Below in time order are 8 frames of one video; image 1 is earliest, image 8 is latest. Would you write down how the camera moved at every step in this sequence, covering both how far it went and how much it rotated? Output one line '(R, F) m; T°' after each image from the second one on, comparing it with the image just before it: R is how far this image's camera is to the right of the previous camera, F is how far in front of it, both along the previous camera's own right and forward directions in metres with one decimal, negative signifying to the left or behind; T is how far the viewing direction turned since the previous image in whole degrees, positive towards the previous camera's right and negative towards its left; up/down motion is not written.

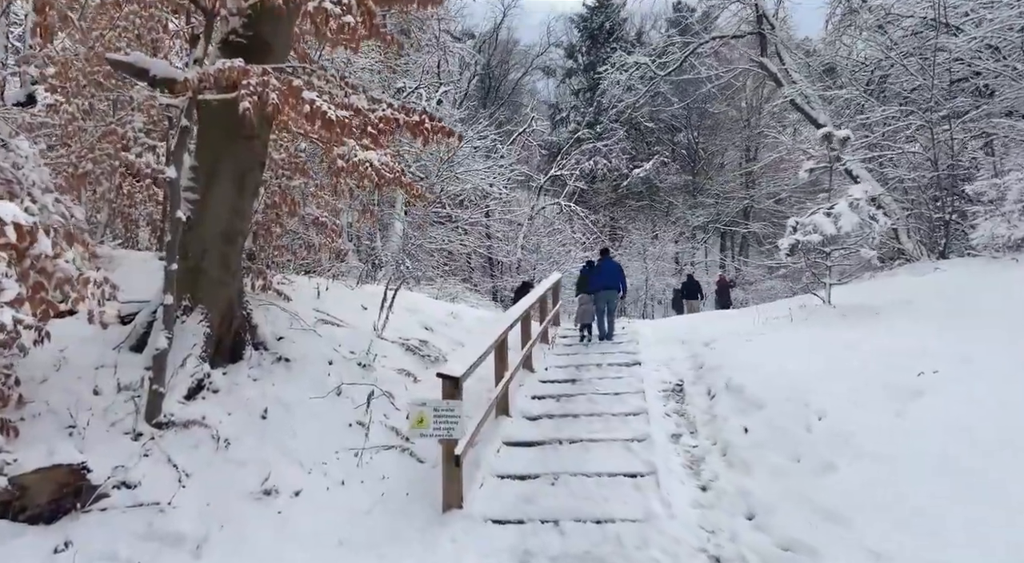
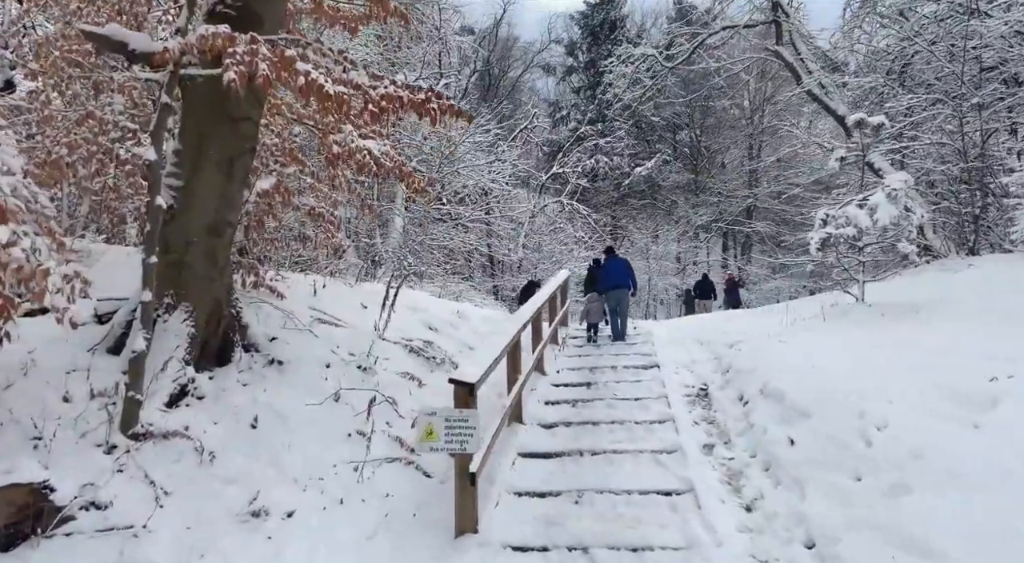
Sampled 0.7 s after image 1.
(-0.1, +0.6) m; 0°
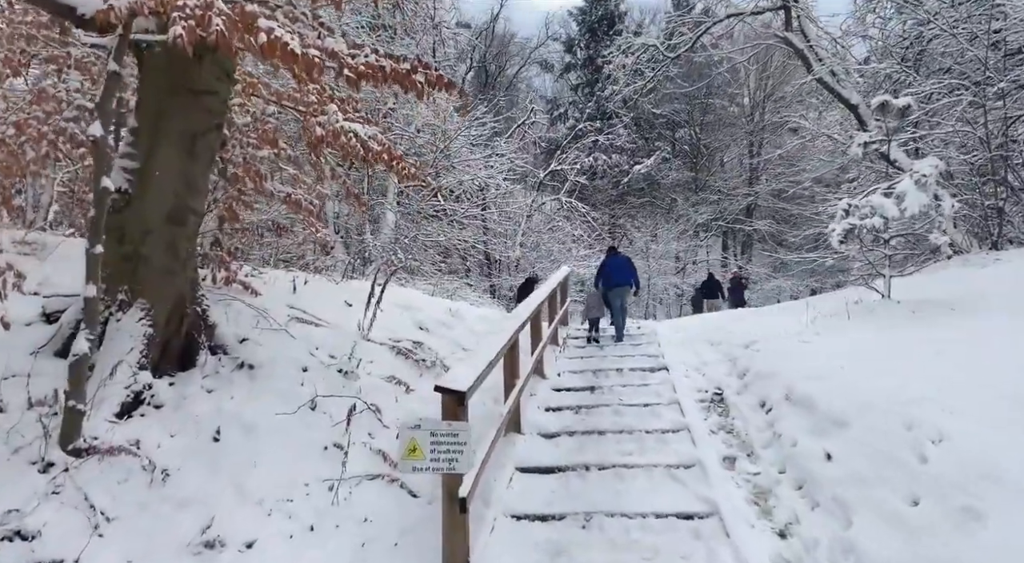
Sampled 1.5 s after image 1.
(0.0, +0.6) m; 0°
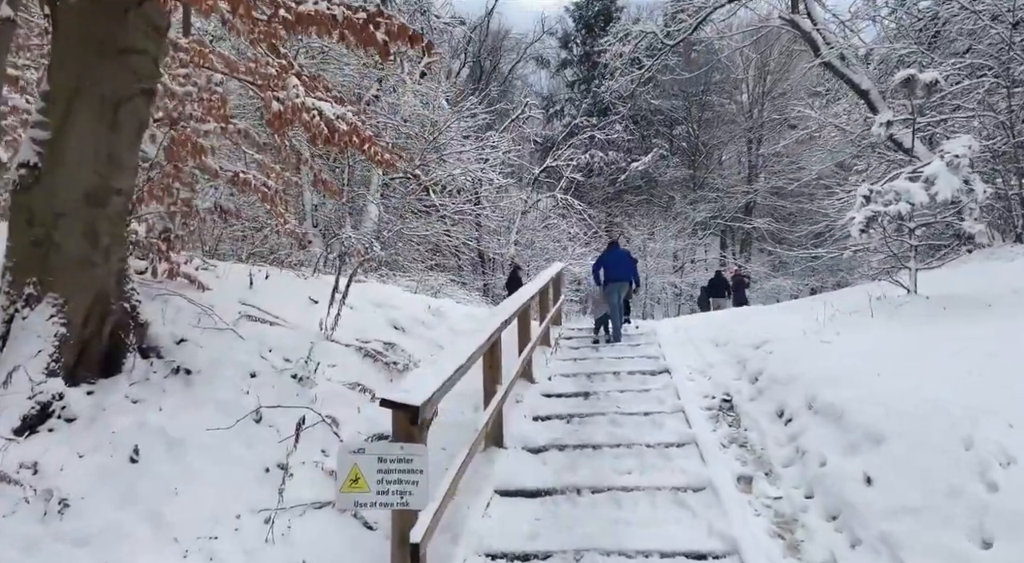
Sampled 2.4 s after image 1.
(+0.1, +0.7) m; 0°
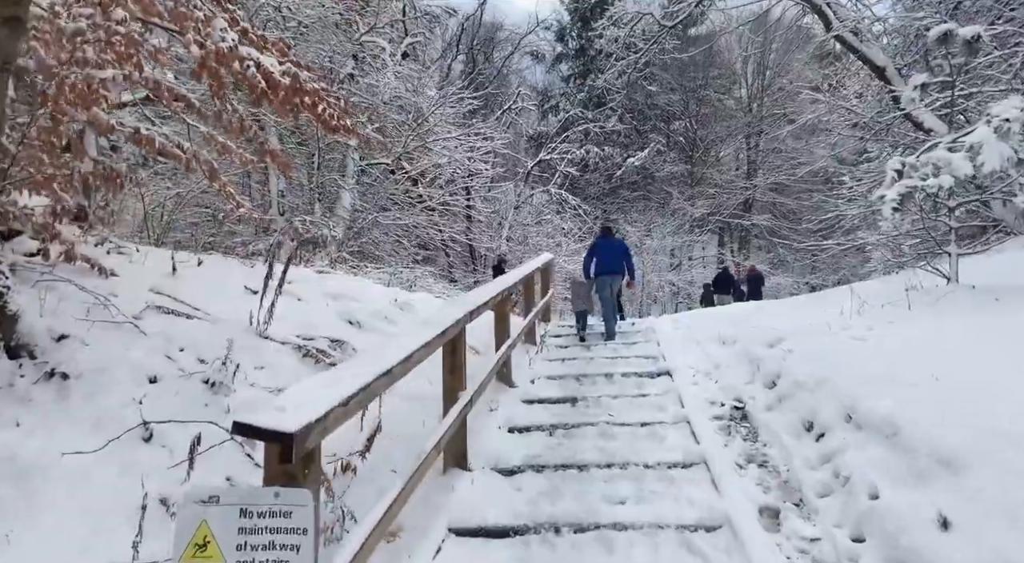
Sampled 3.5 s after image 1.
(+0.2, +0.9) m; 0°
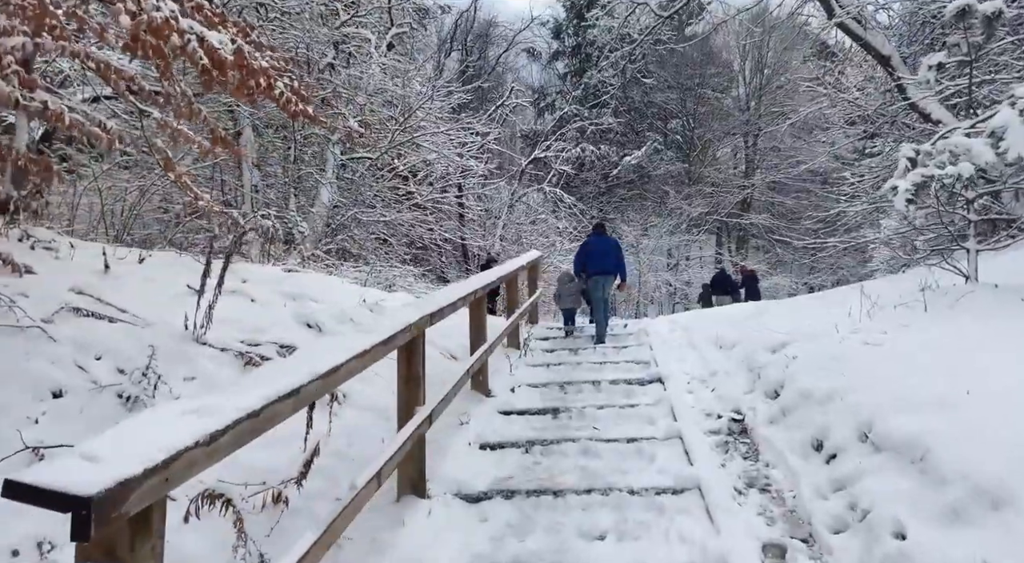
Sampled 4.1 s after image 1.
(+0.2, +0.5) m; 0°
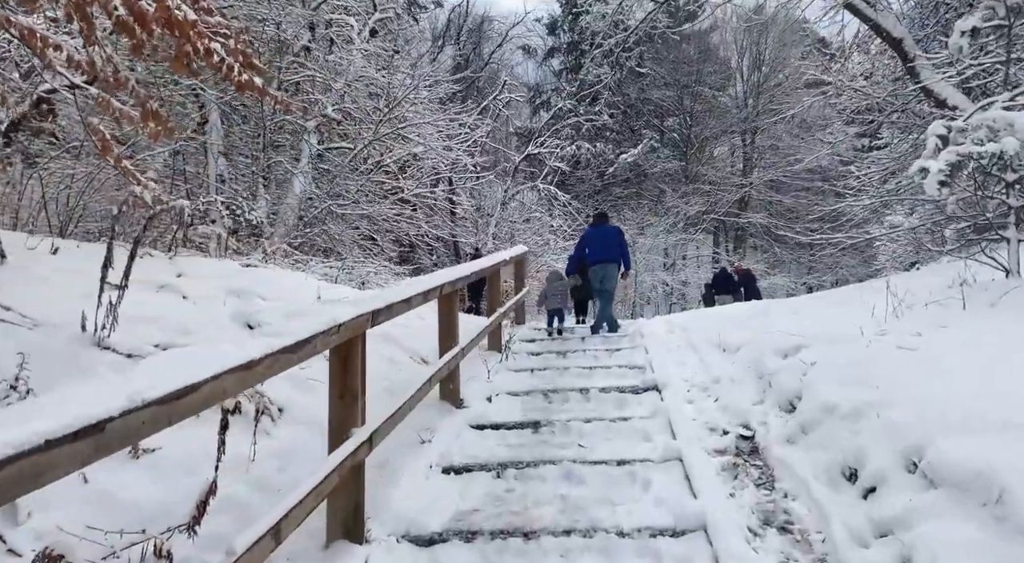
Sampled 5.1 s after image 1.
(+0.1, +0.7) m; 0°
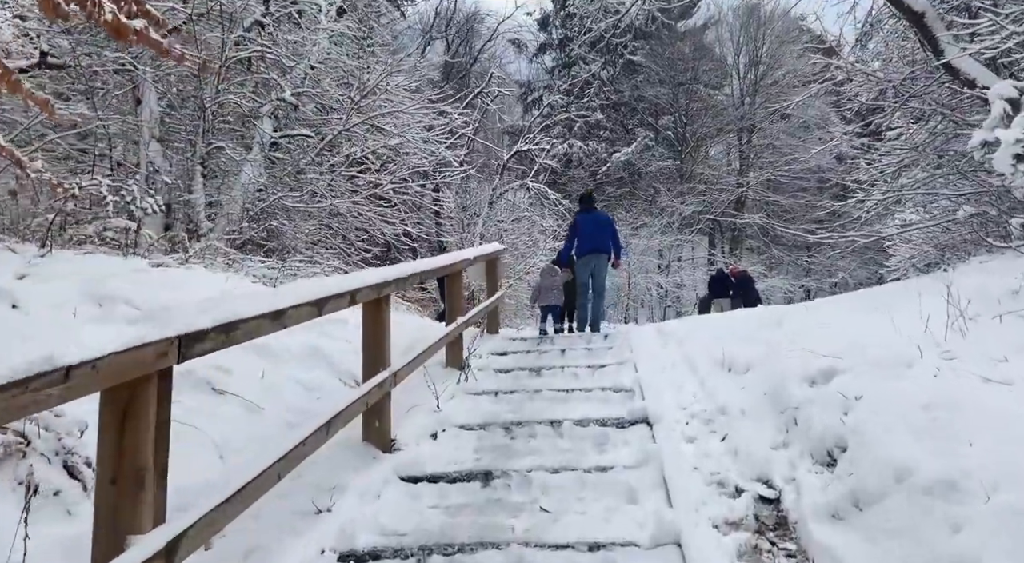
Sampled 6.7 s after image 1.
(+0.2, +1.1) m; 0°
